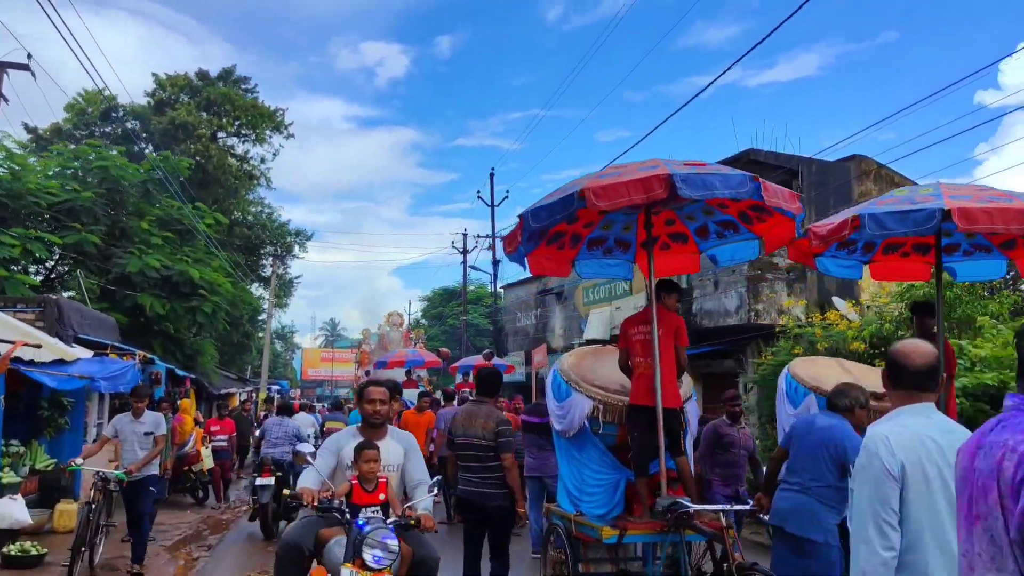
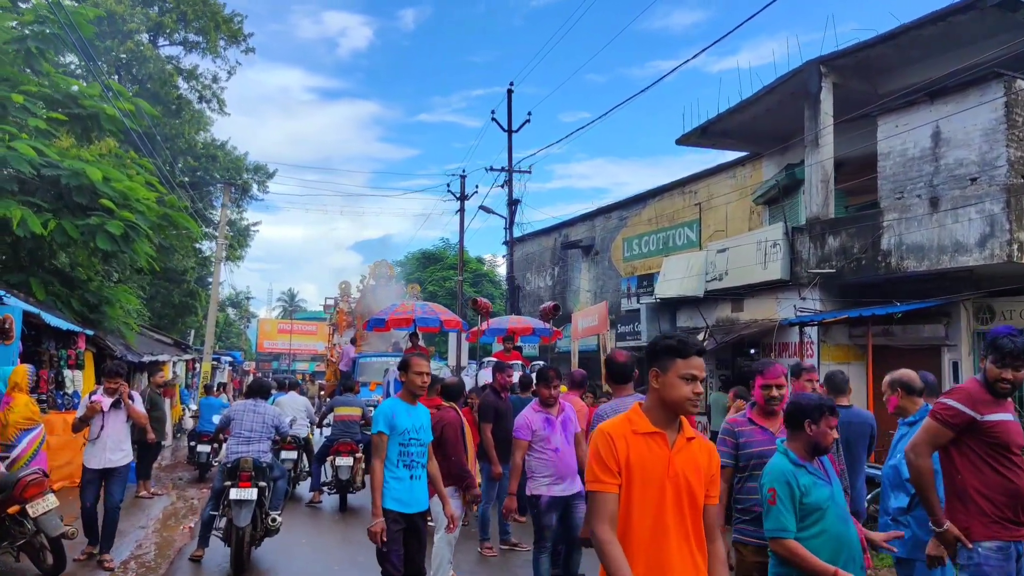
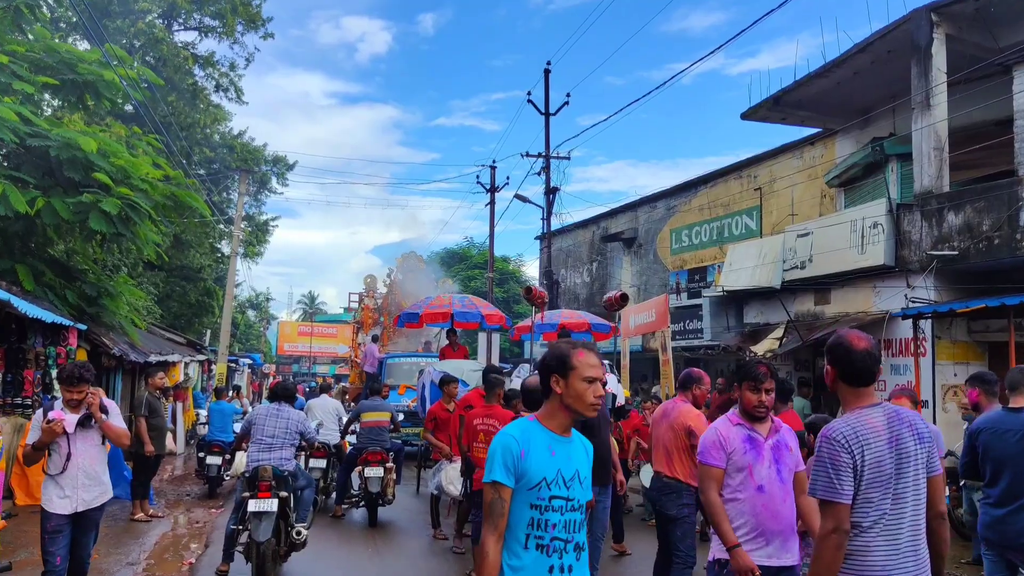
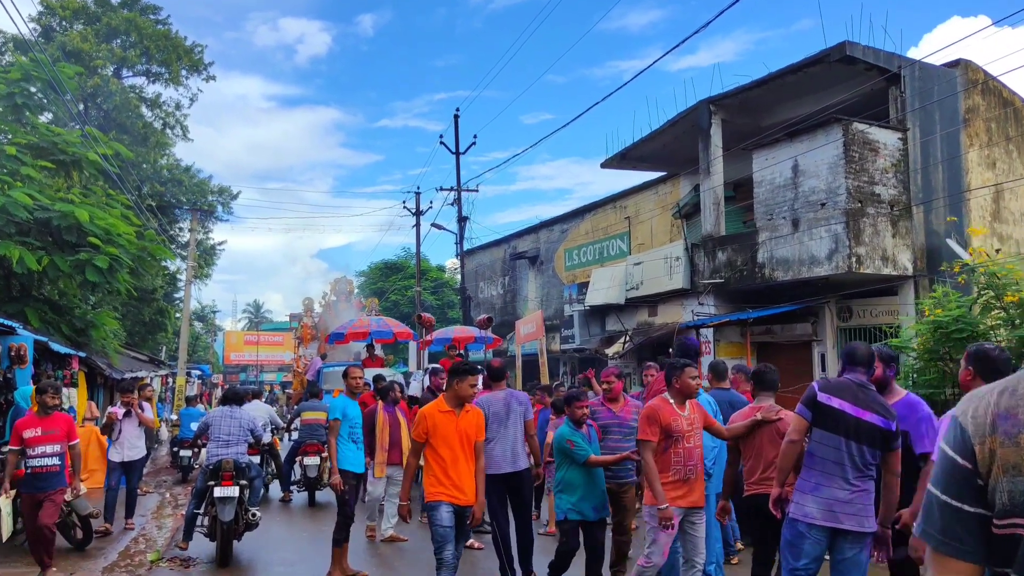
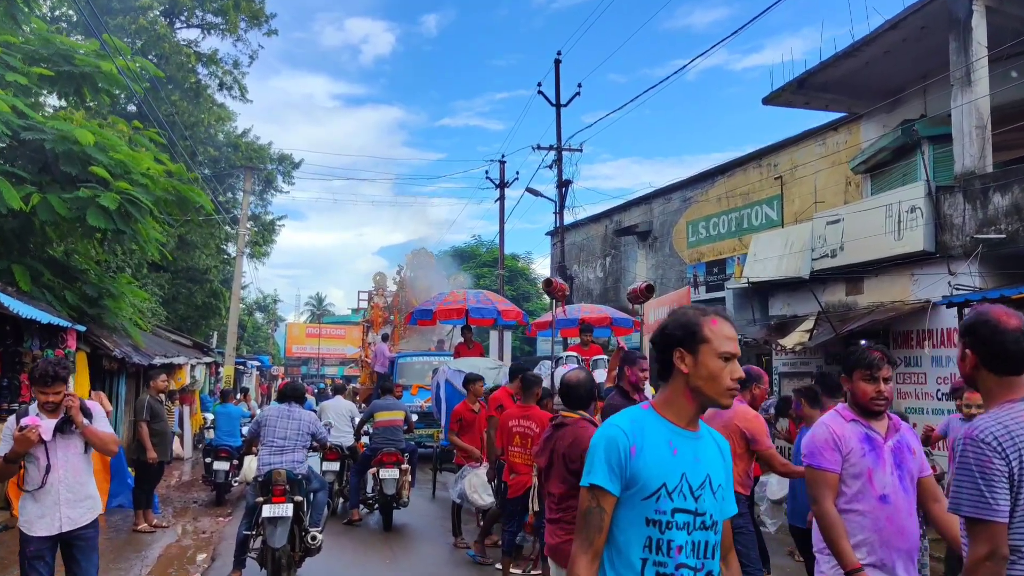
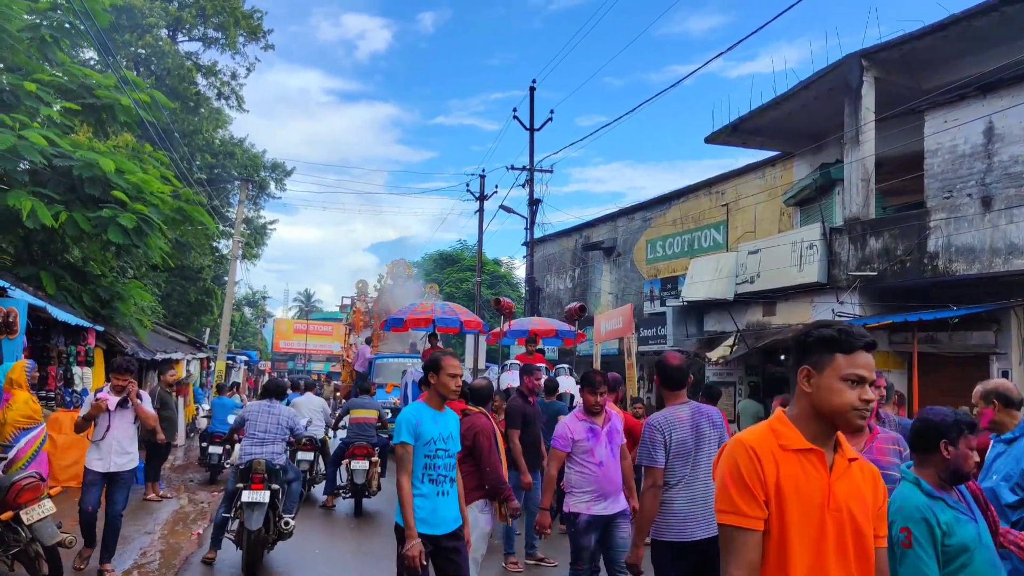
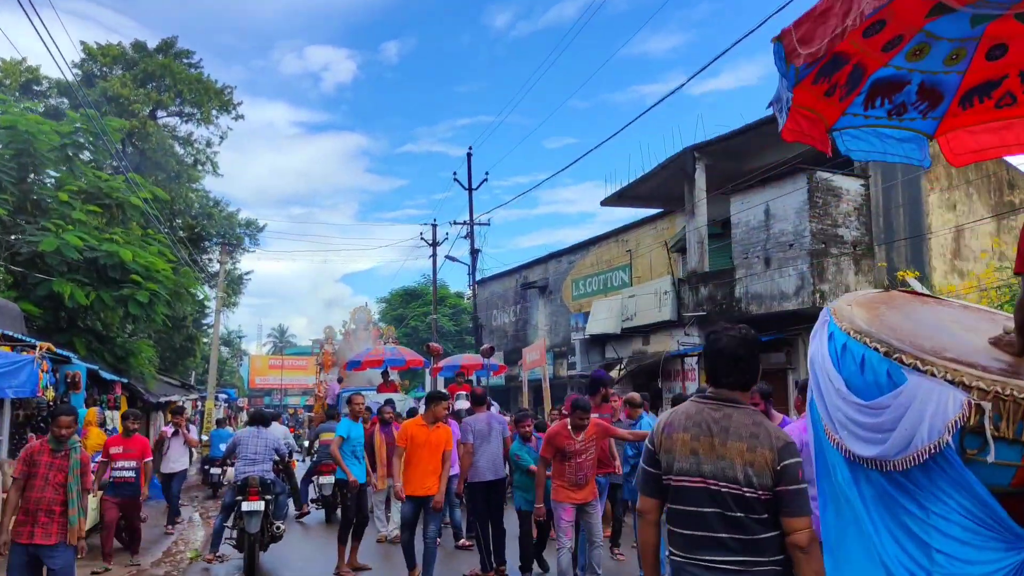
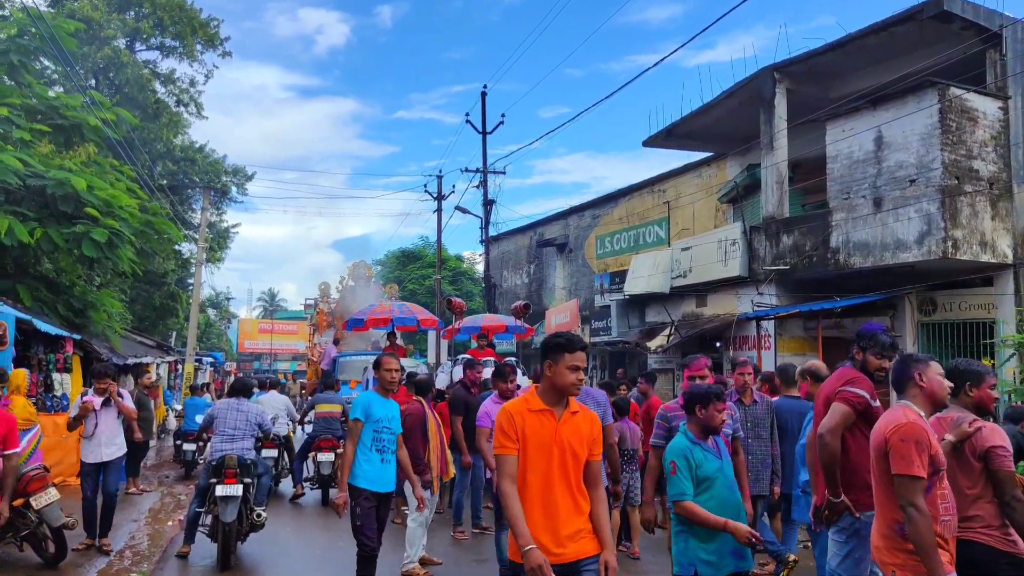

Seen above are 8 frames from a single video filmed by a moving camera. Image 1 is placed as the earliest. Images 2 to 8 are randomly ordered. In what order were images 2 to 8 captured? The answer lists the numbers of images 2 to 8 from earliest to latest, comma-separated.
7, 4, 8, 2, 6, 3, 5
